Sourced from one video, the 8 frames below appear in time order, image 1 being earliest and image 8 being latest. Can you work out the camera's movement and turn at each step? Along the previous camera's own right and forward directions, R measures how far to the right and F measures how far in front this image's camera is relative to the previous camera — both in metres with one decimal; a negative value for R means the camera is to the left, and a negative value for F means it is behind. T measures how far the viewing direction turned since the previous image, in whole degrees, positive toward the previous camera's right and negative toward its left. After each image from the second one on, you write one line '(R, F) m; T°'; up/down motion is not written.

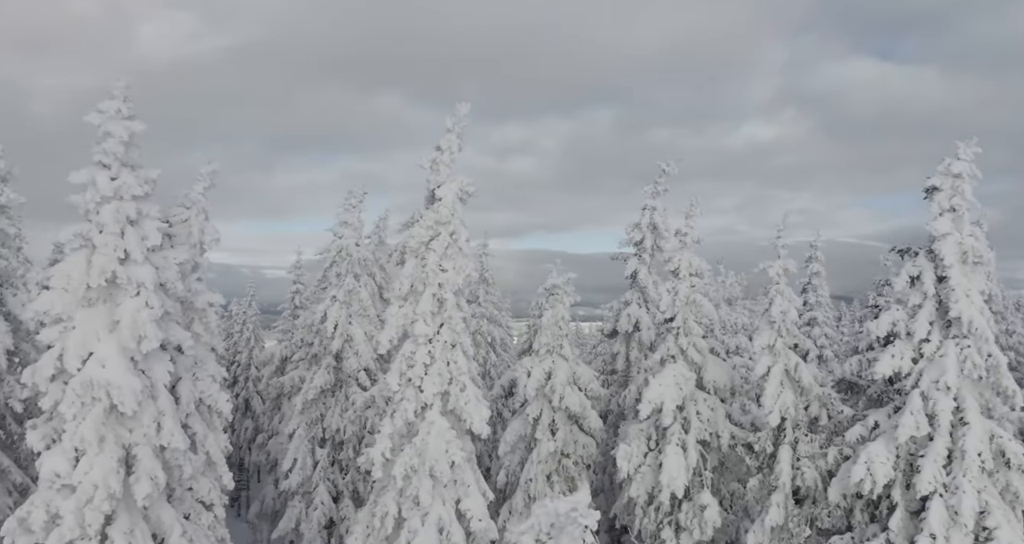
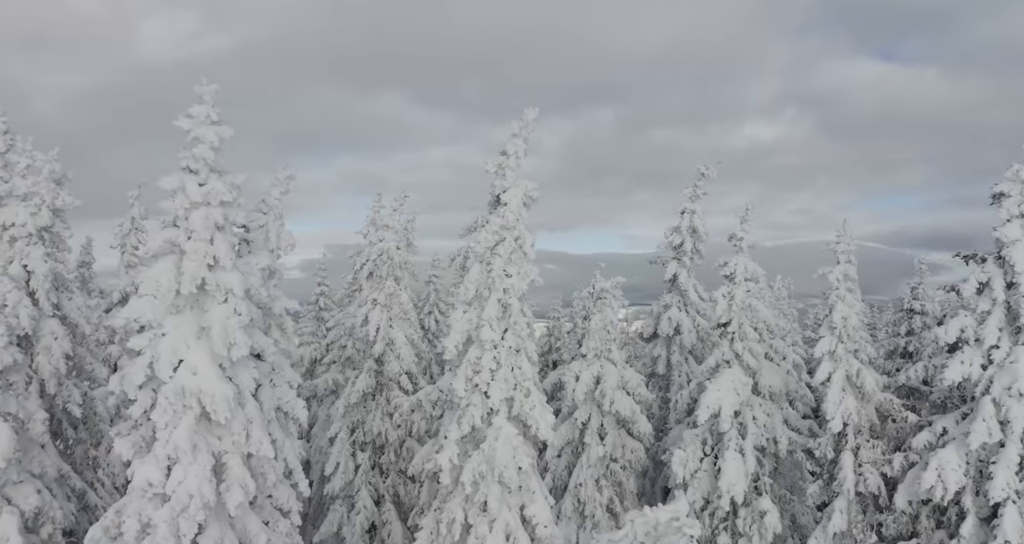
(-1.9, +0.1) m; 0°
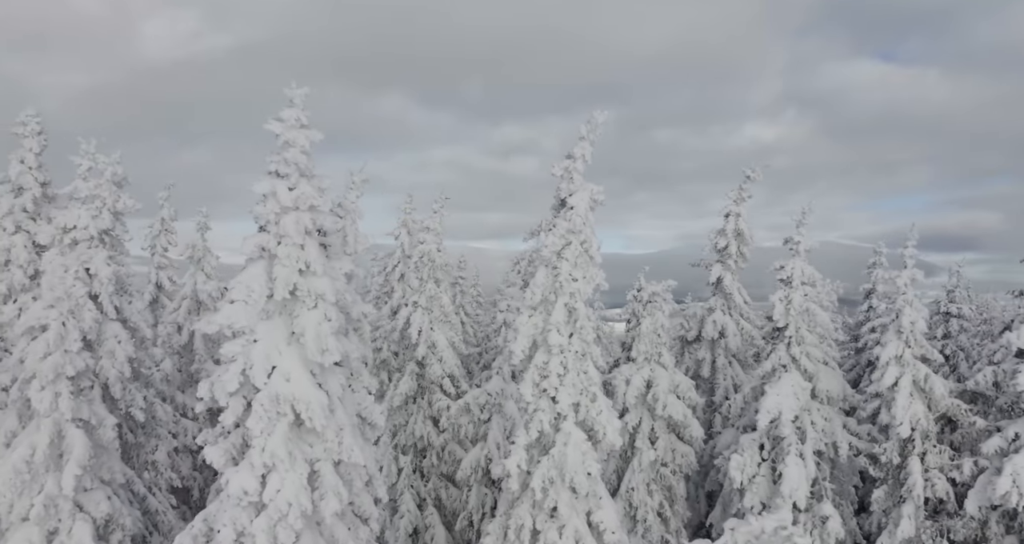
(-1.9, +0.2) m; 0°
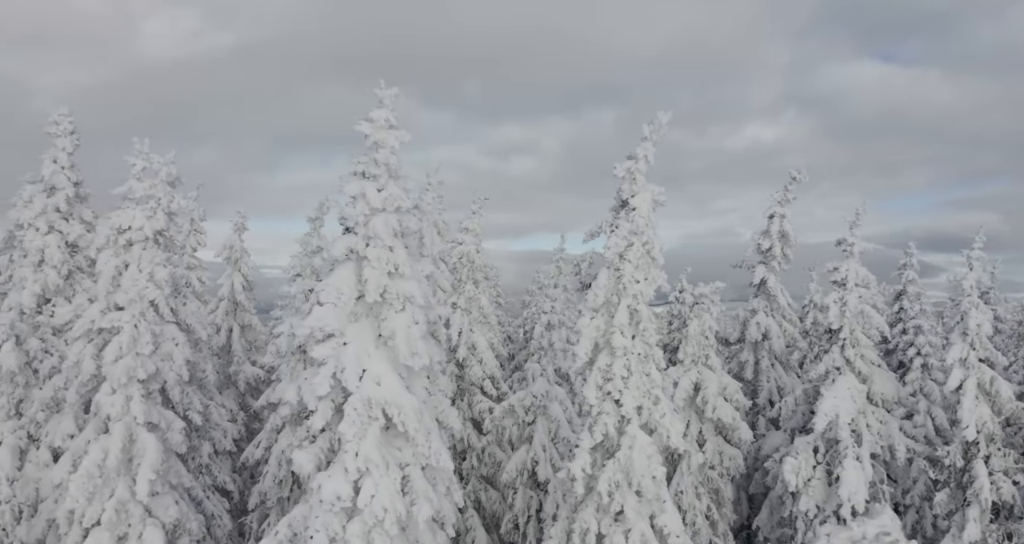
(-1.8, +0.2) m; 0°
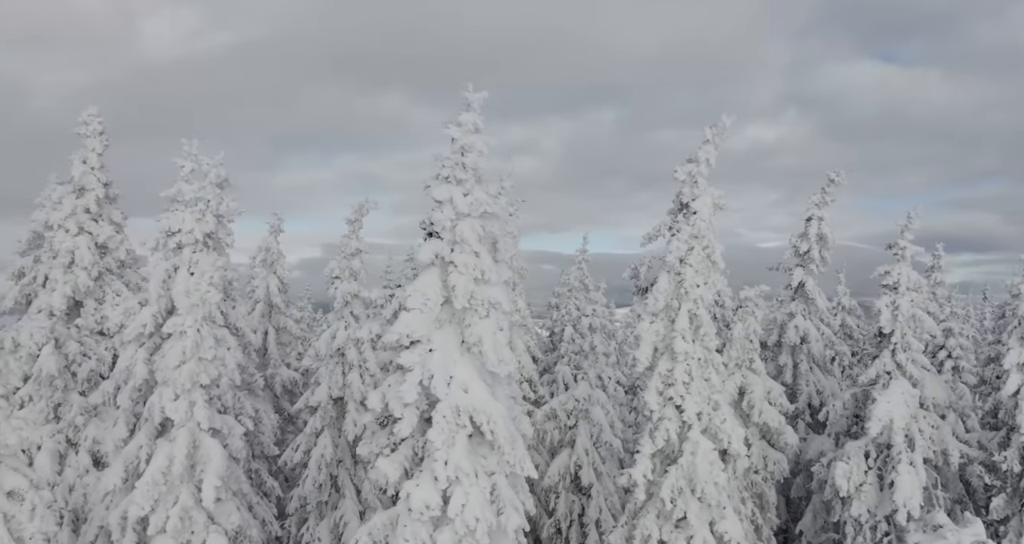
(-1.7, +0.2) m; 0°
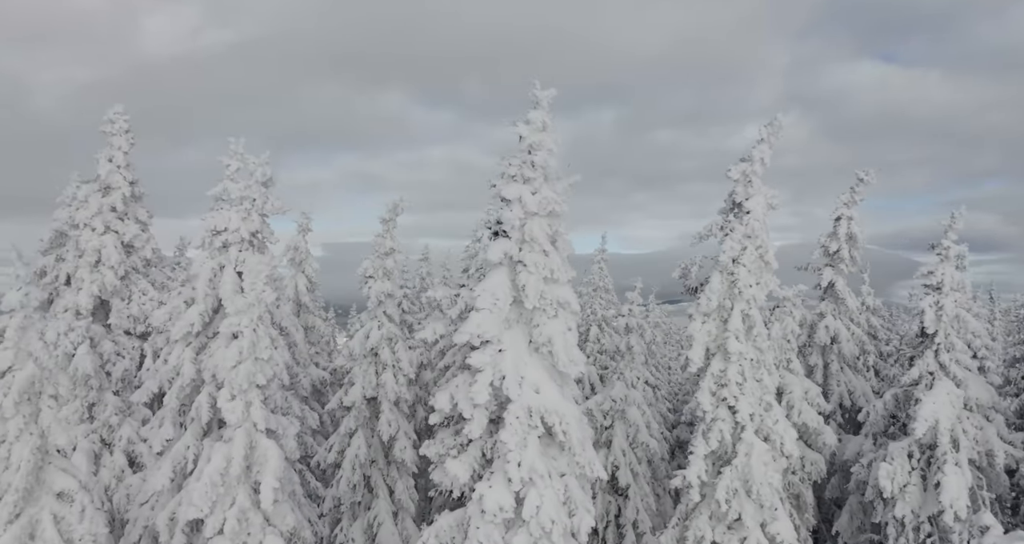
(-1.4, +0.2) m; 0°
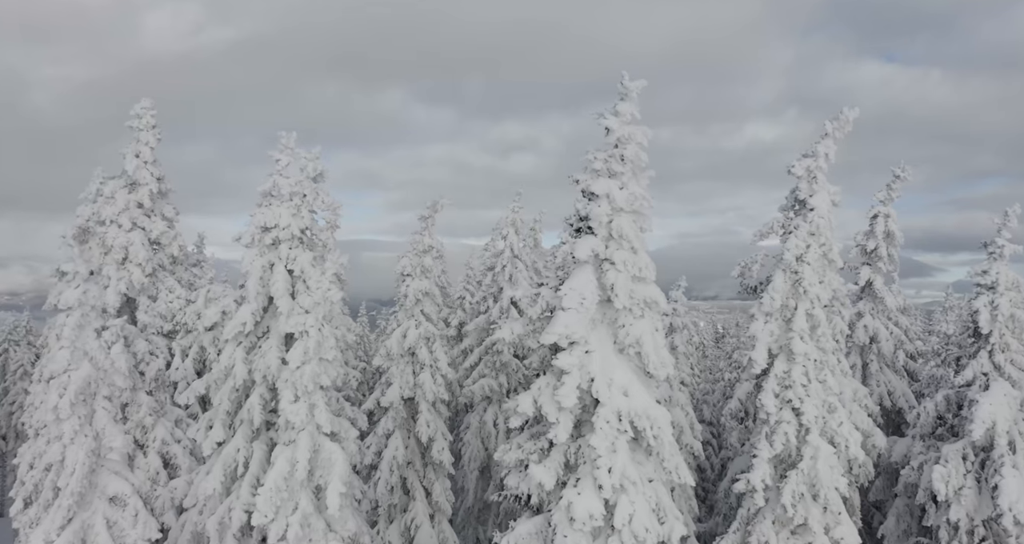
(-1.6, +0.4) m; 0°
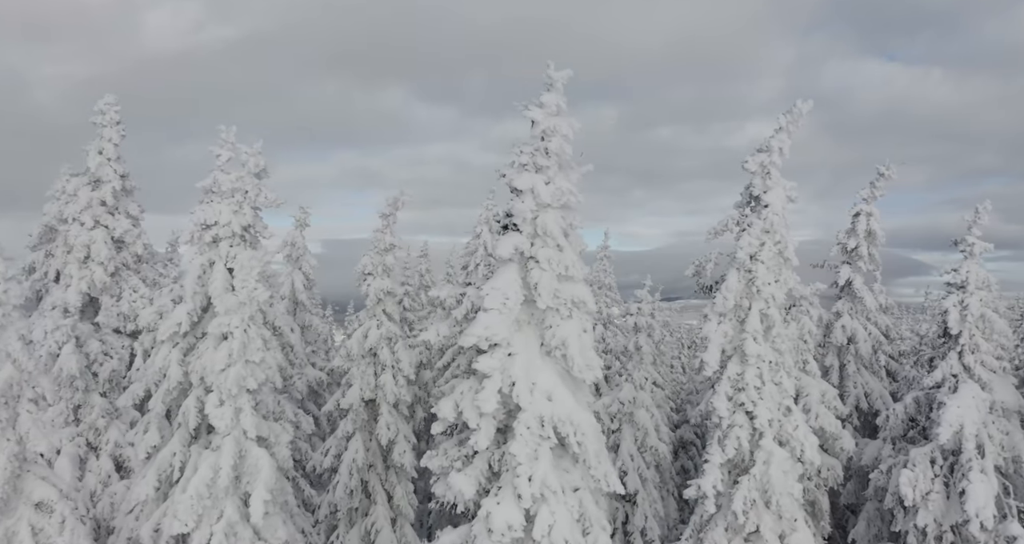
(+1.5, +0.6) m; 0°
